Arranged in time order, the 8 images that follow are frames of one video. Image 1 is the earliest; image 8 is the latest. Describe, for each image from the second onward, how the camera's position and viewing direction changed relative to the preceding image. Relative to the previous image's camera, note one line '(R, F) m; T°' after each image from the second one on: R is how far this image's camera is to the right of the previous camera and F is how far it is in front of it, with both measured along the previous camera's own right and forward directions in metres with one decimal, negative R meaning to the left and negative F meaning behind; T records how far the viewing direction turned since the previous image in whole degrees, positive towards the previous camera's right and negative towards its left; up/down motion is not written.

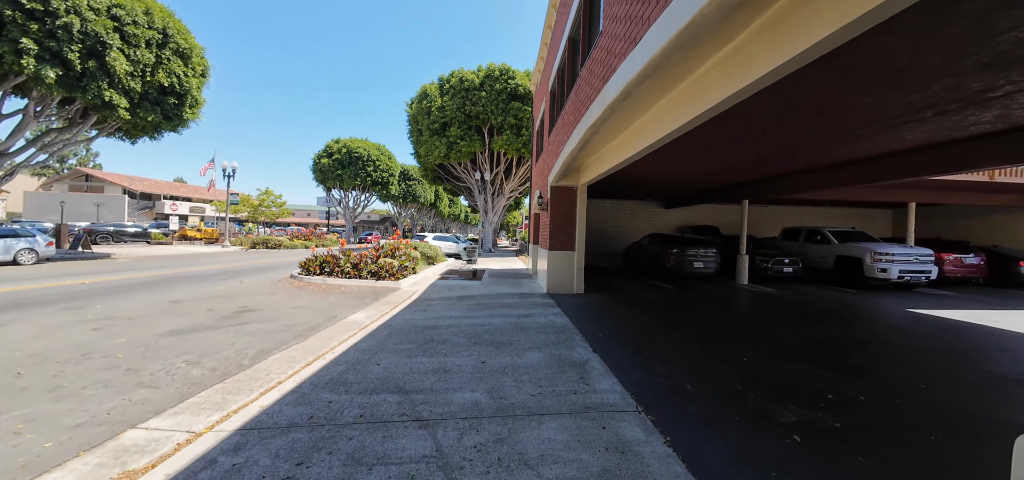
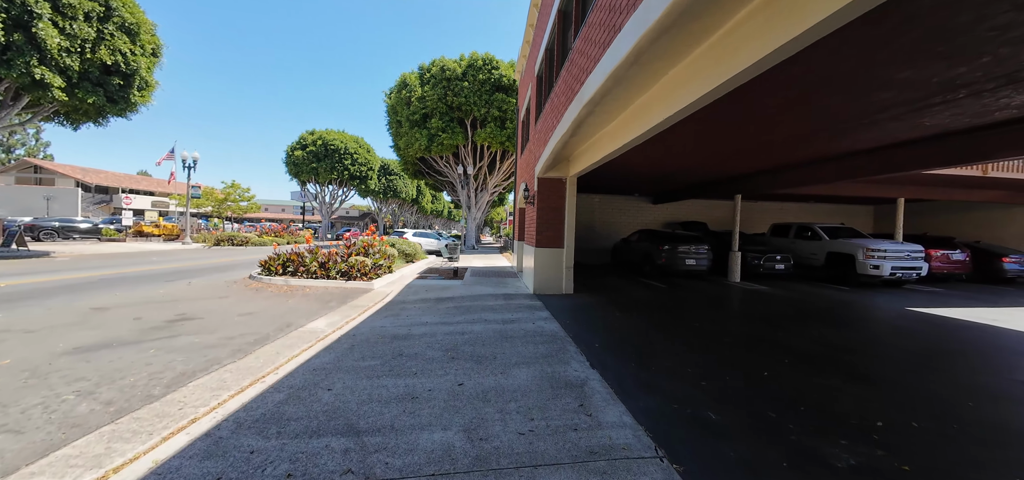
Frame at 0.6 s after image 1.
(0.0, +0.7) m; +3°
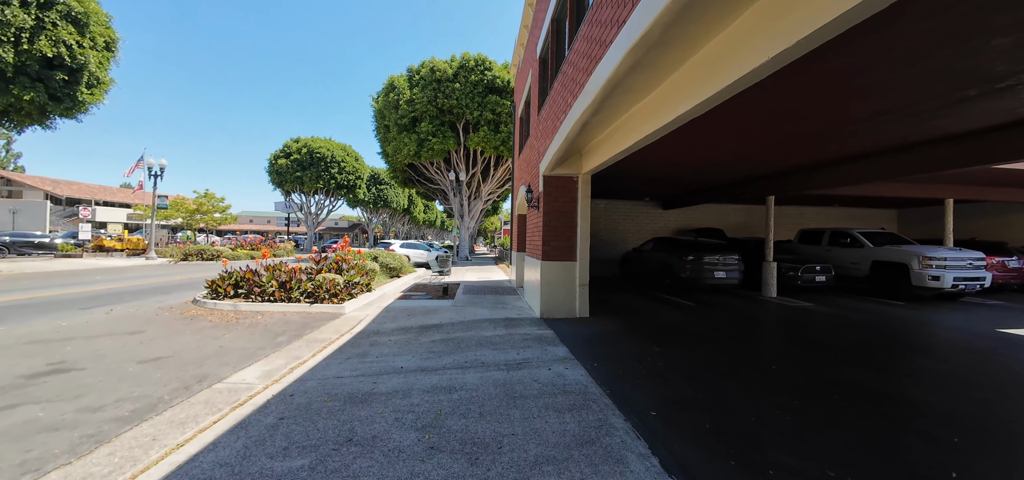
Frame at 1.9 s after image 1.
(-0.1, +1.4) m; +1°
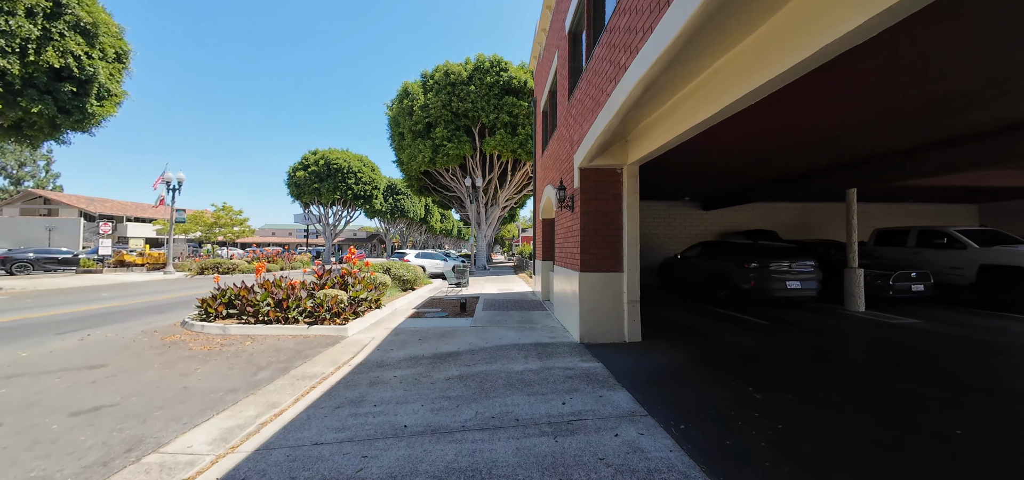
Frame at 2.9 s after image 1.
(-0.2, +1.1) m; -3°
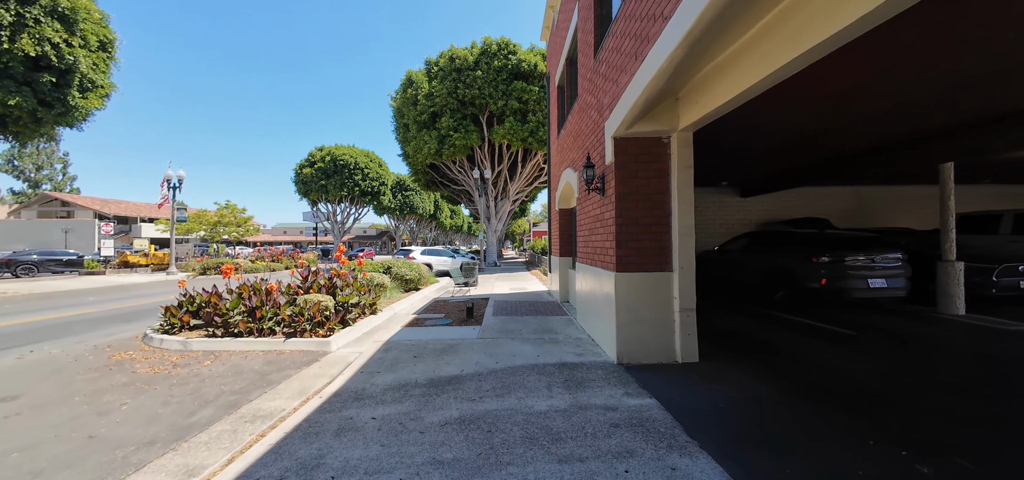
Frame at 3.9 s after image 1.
(-0.1, +1.1) m; -2°
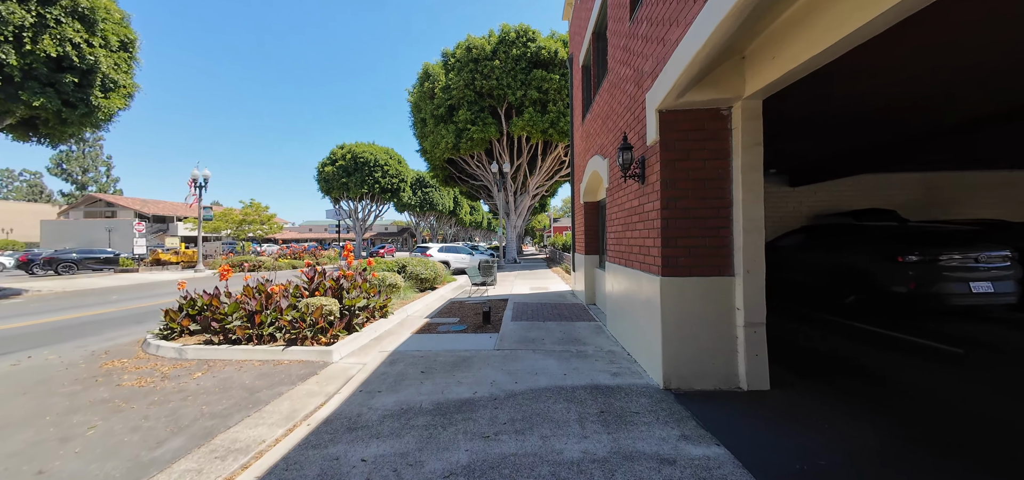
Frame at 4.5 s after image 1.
(0.0, +0.6) m; -3°
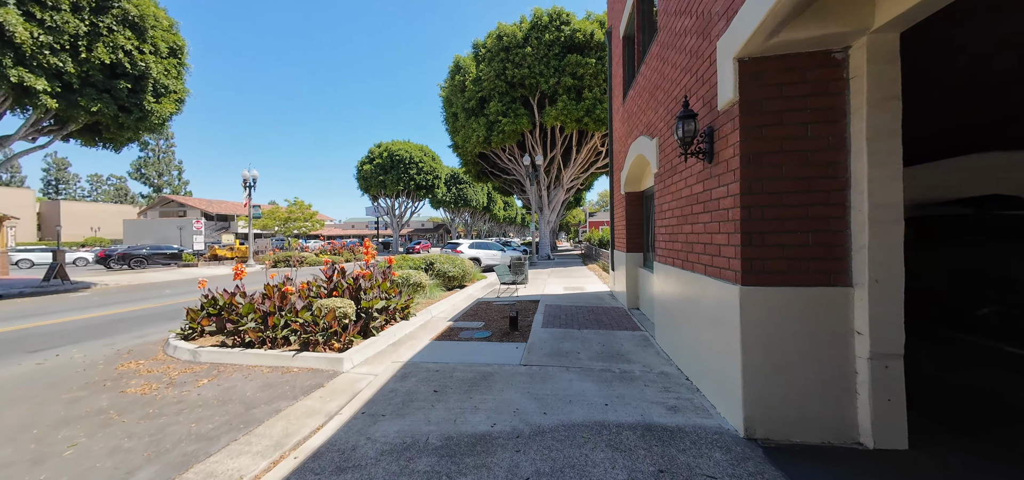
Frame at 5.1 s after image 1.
(+0.1, +0.7) m; -6°
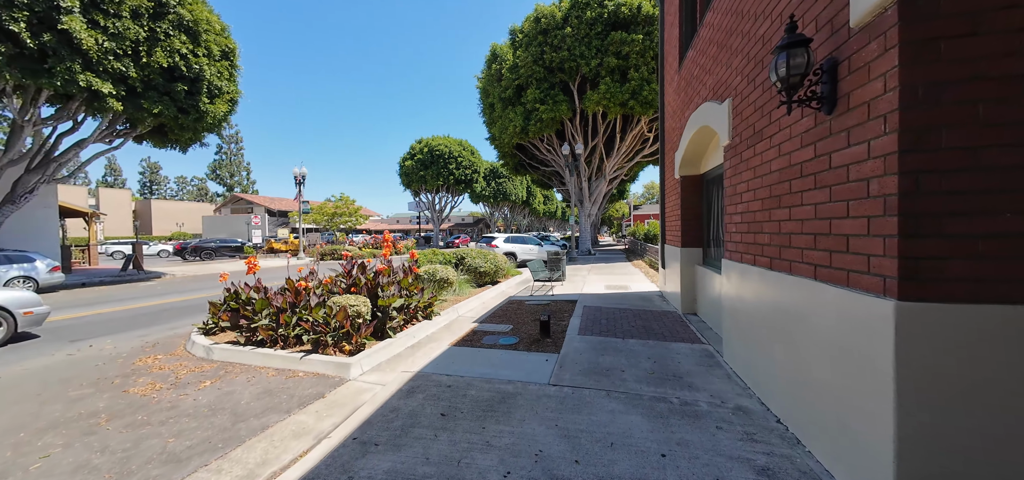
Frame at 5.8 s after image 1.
(+0.1, +0.7) m; -7°
